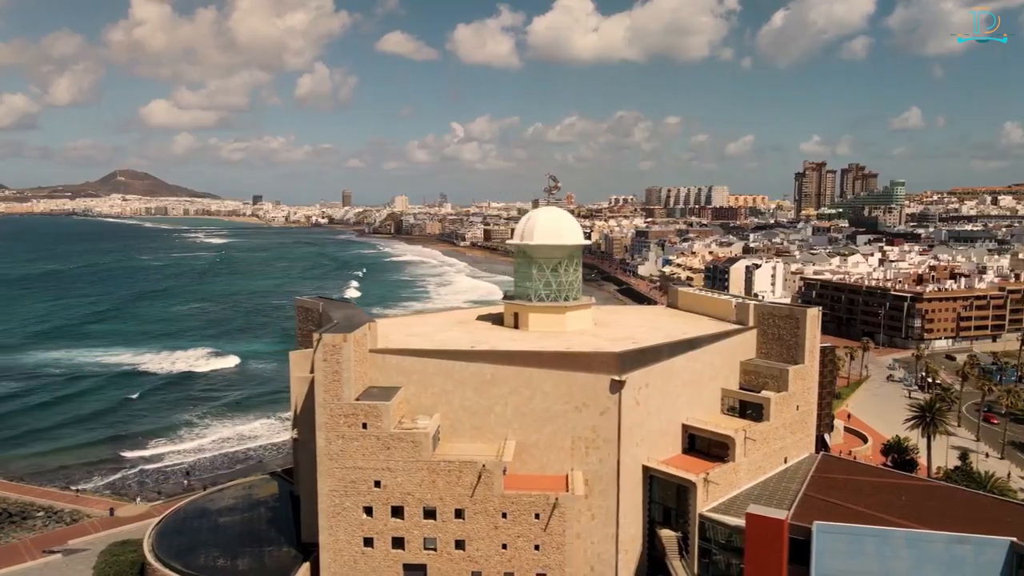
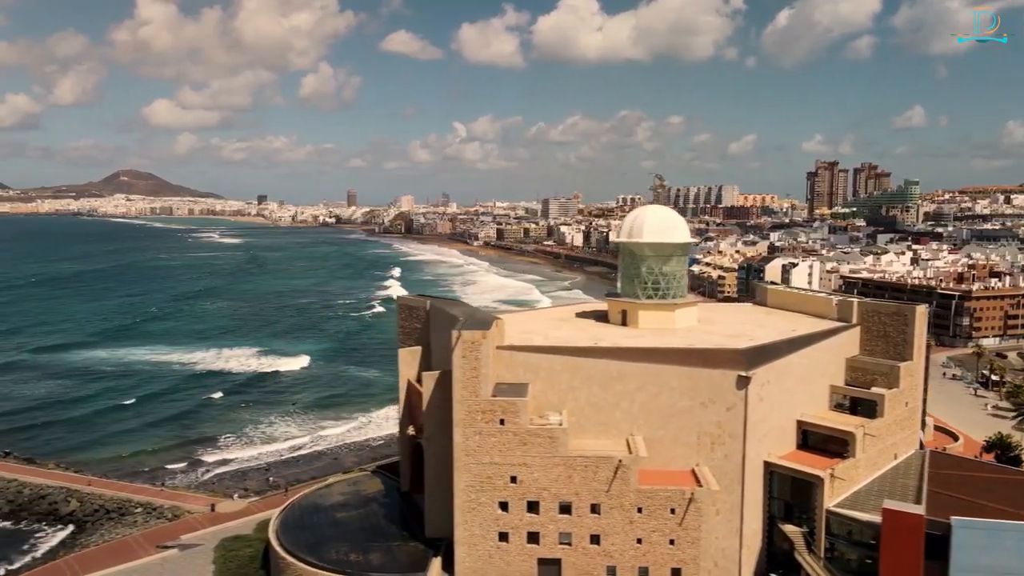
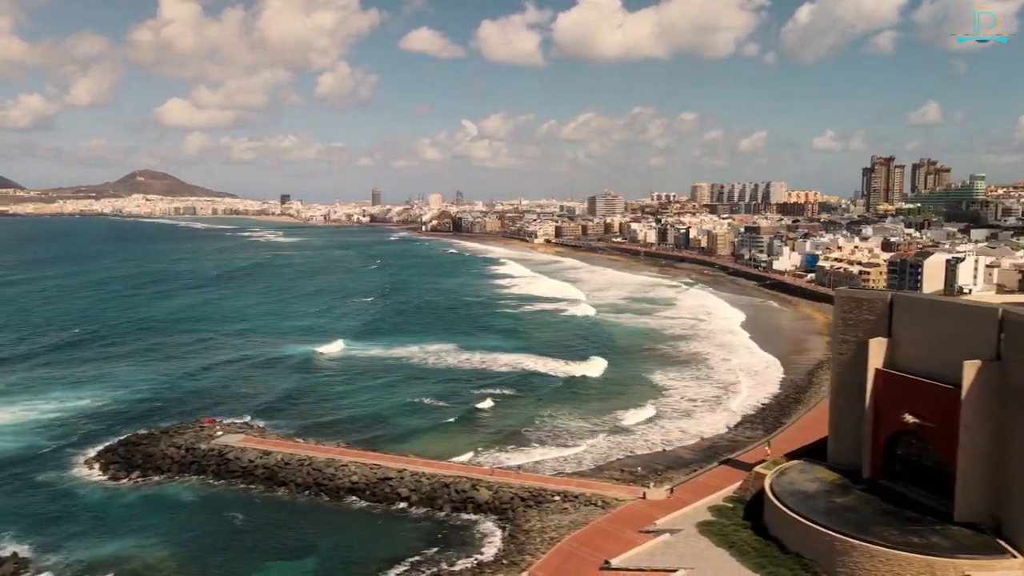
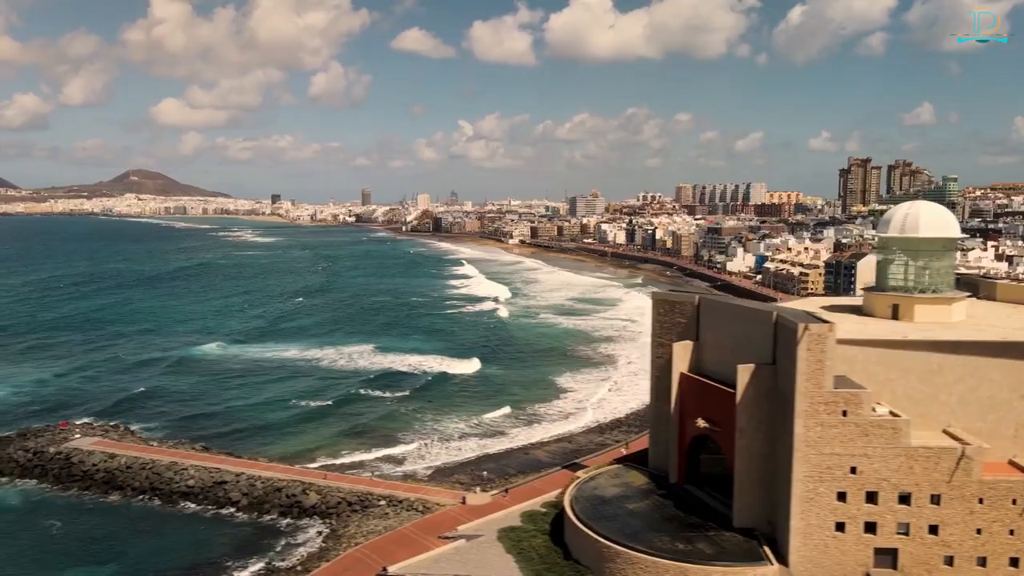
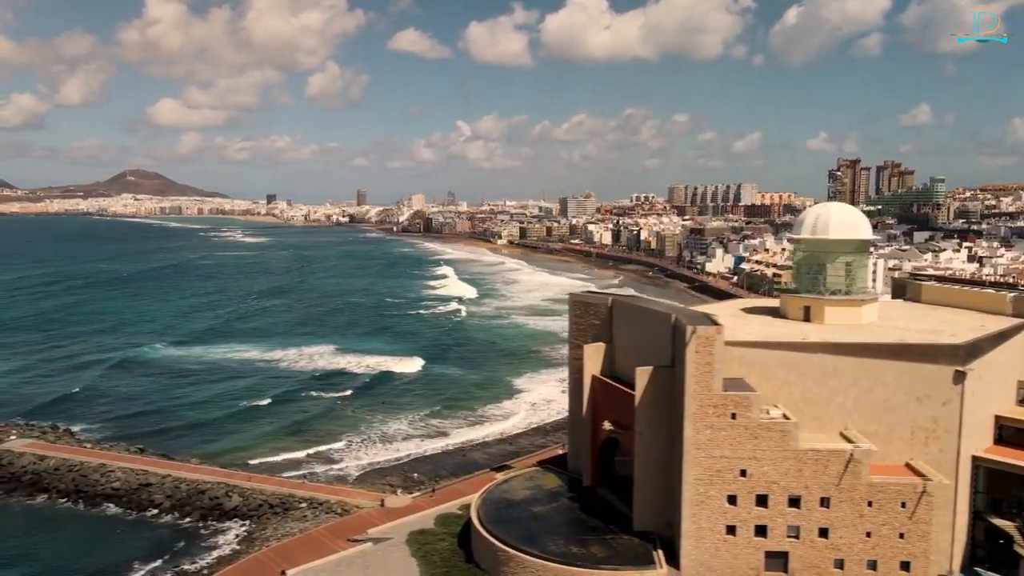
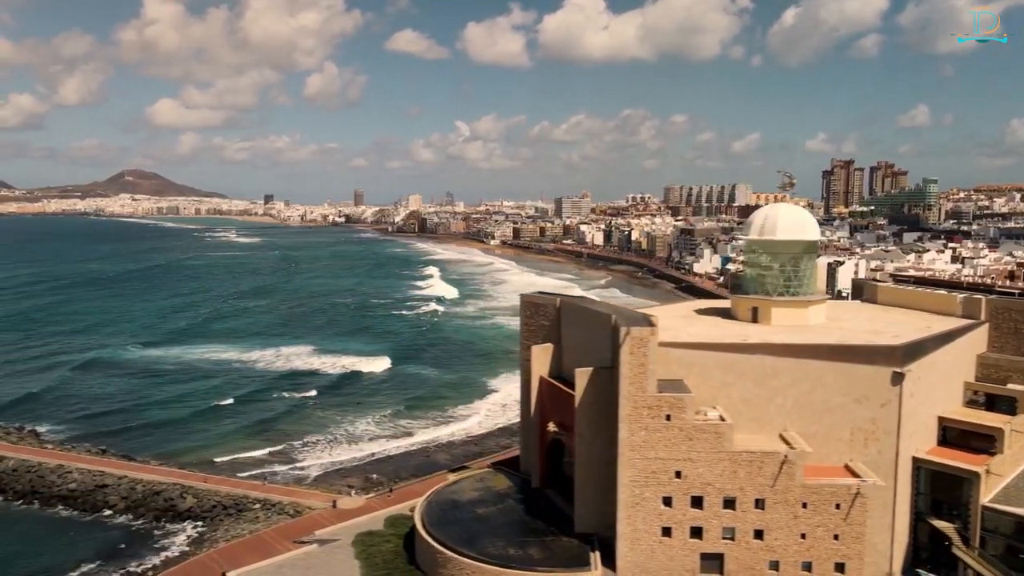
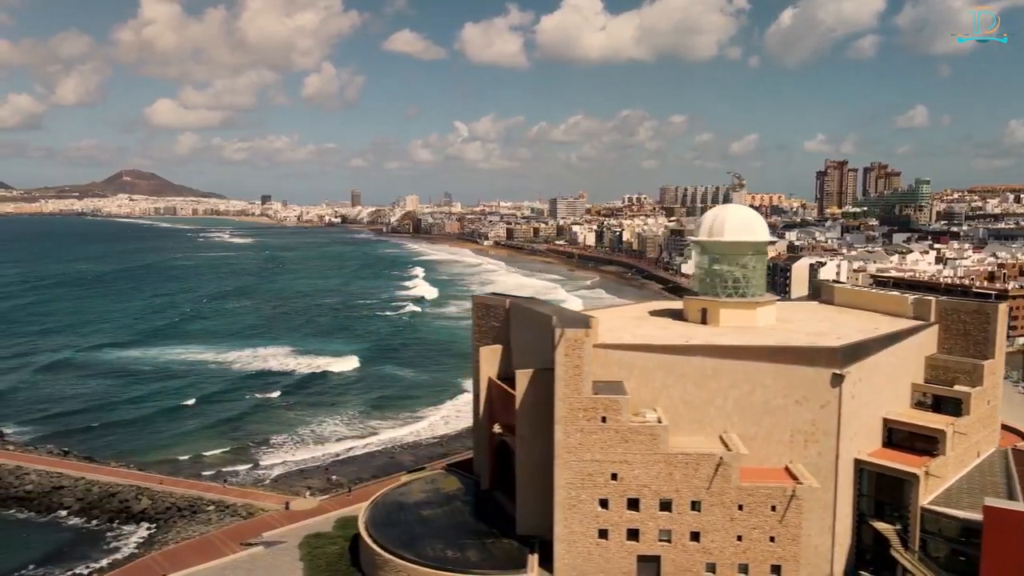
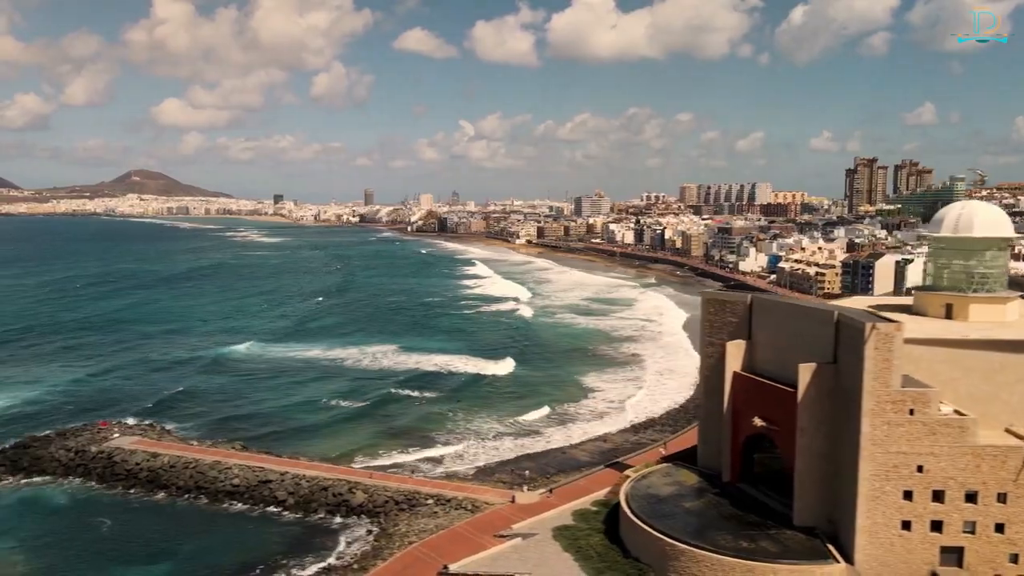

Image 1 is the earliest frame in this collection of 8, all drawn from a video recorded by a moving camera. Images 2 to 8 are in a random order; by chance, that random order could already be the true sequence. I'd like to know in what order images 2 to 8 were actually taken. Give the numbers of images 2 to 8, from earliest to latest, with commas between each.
2, 7, 6, 5, 4, 8, 3
